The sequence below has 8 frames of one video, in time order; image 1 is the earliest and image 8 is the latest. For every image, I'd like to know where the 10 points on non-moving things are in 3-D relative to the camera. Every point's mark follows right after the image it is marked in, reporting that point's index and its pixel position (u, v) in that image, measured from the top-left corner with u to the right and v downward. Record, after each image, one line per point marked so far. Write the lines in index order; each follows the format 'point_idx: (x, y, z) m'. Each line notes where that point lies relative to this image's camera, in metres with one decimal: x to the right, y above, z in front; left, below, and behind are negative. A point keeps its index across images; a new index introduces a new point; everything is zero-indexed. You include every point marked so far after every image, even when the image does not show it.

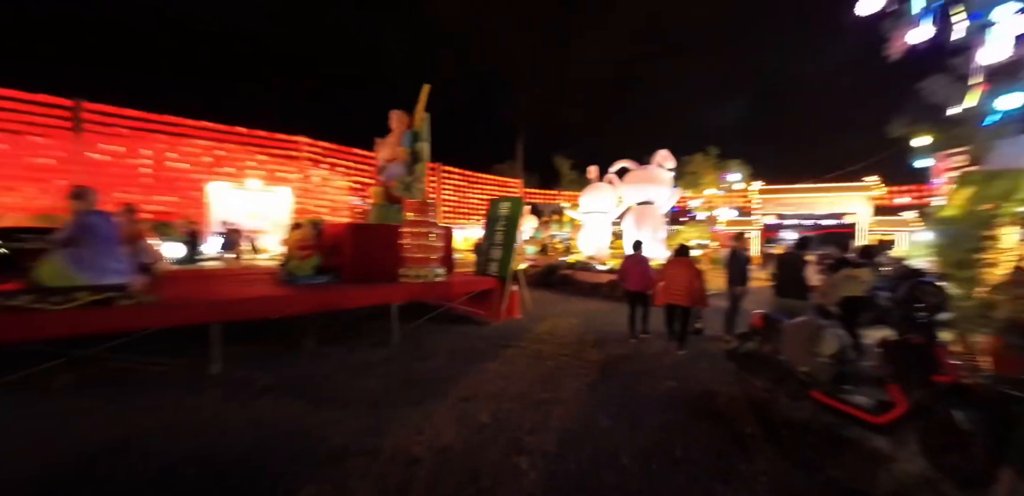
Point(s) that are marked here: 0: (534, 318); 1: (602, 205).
0: (+0.5, -1.5, +7.4) m
1: (+3.7, +1.7, +13.9) m
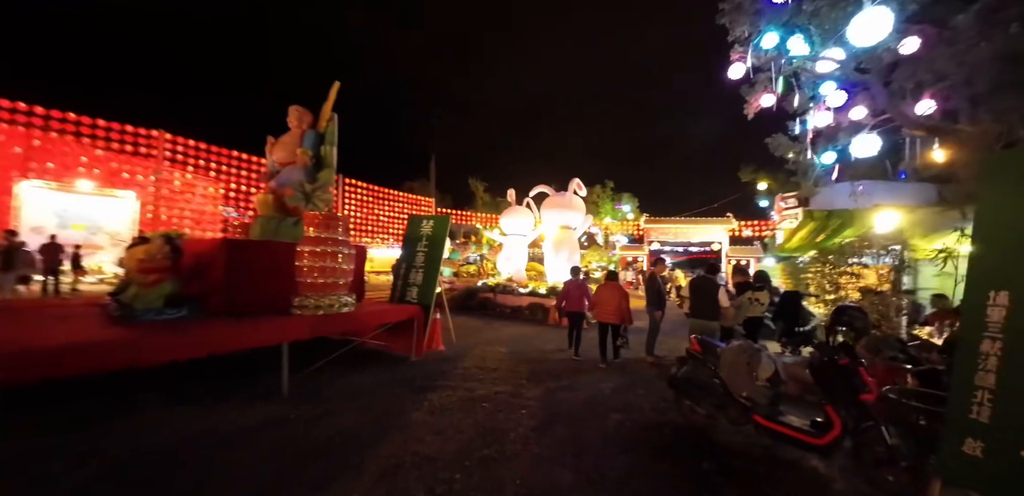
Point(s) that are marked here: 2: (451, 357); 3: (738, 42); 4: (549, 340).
0: (-1.0, -1.9, +6.7) m
1: (+0.4, +0.8, +14.0) m
2: (-1.1, -1.9, +5.9) m
3: (+8.2, +7.5, +13.0) m
4: (+0.9, -2.1, +7.9) m
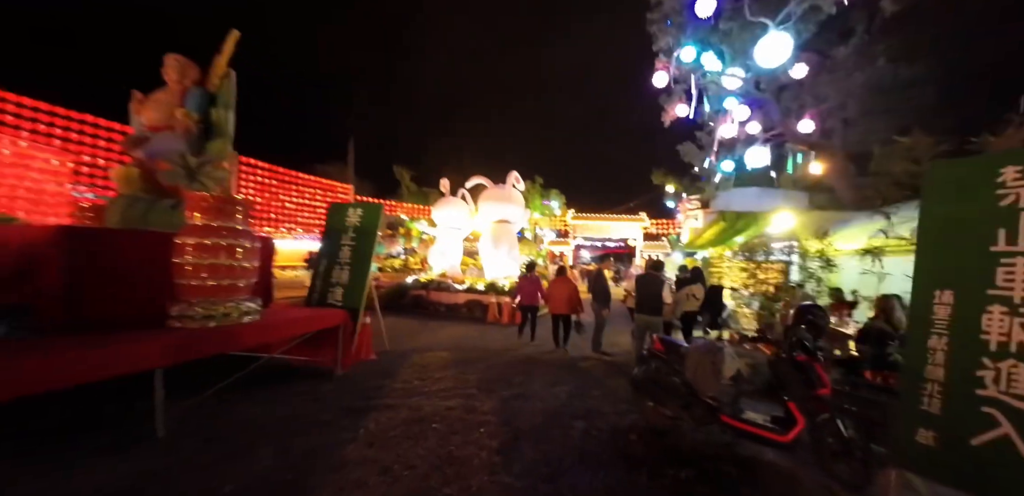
0: (-2.0, -1.8, +5.9) m
1: (-2.1, +1.0, +13.3) m
2: (-1.9, -1.8, +5.2) m
3: (+5.8, +7.6, +13.9) m
4: (-0.4, -1.9, +7.5) m
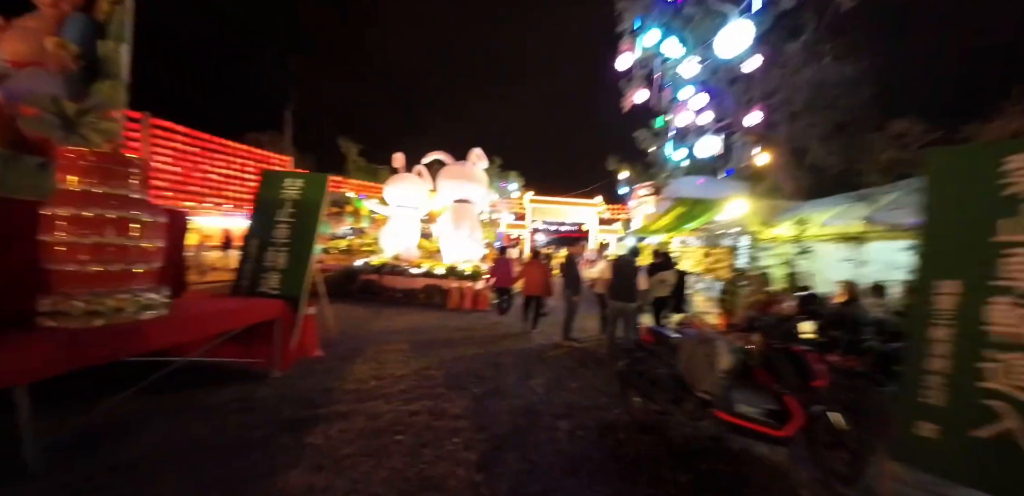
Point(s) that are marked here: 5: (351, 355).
0: (-2.5, -1.5, +5.2) m
1: (-3.5, +1.7, +12.4) m
2: (-2.3, -1.5, +4.5) m
3: (+4.4, +8.2, +13.7) m
4: (-1.1, -1.6, +7.0) m
5: (-2.2, -1.5, +5.0) m
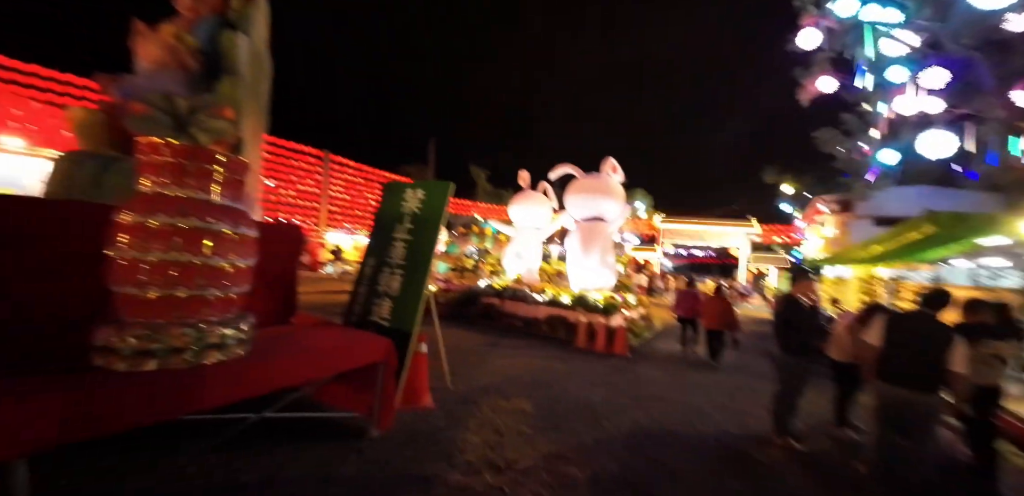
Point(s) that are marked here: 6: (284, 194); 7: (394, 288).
0: (-0.7, -1.8, +4.2) m
1: (+0.7, +0.9, +11.5) m
2: (-0.7, -1.7, +3.4) m
3: (+8.8, +7.2, +10.7) m
4: (+1.2, -2.0, +5.5) m
5: (-0.5, -1.8, +3.9) m
6: (-8.4, +2.0, +13.3) m
7: (-1.3, -0.4, +3.8) m
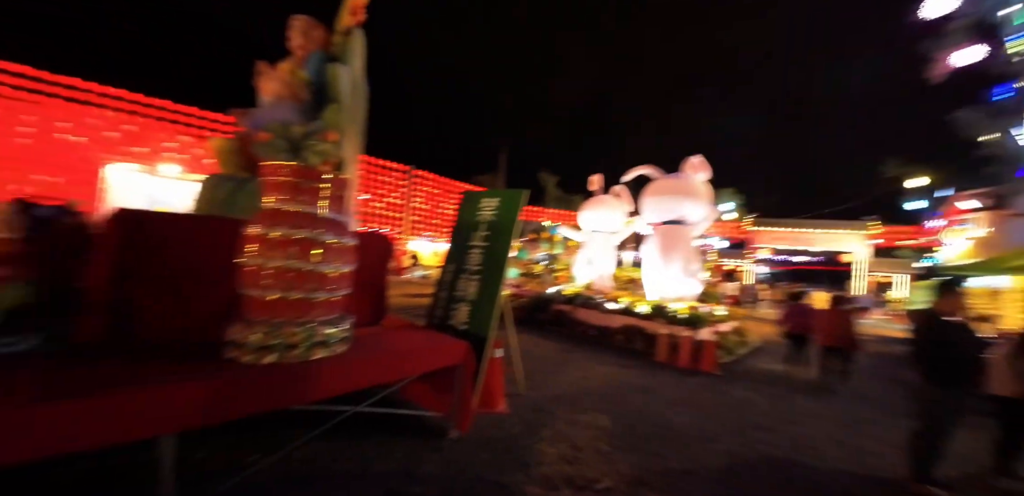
0: (+0.1, -1.8, +4.2) m
1: (+2.9, +0.7, +11.1) m
2: (0.0, -1.8, +3.4) m
3: (+10.7, +7.1, +8.8) m
4: (+2.2, -2.1, +5.0) m
5: (+0.3, -1.9, +3.9) m
6: (-5.7, +1.8, +14.7) m
7: (-0.5, -0.5, +3.9) m
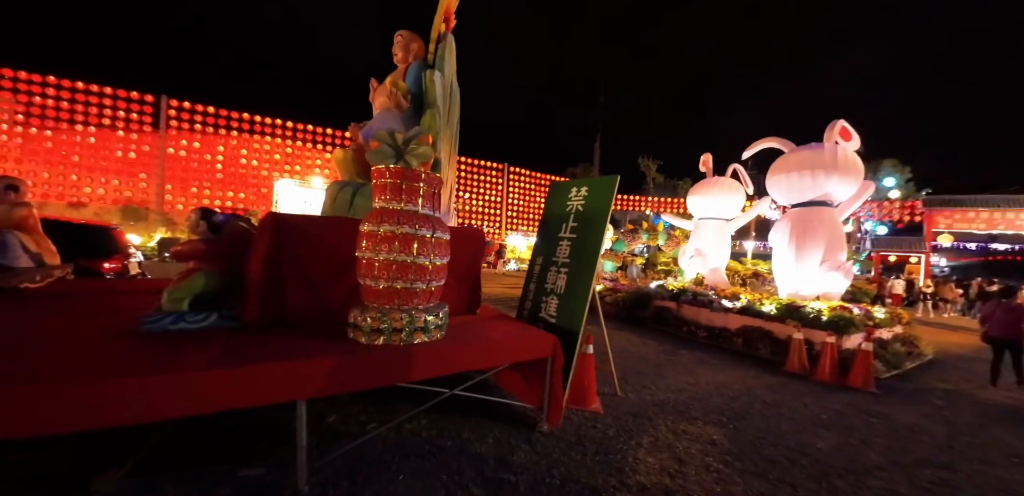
0: (+1.2, -1.7, +3.9) m
1: (+5.6, +1.0, +9.9) m
2: (+0.8, -1.7, +3.3) m
3: (+12.5, +7.4, +5.5) m
4: (+3.4, -1.9, +4.2) m
5: (+1.3, -1.8, +3.6) m
6: (-1.7, +2.0, +15.6) m
7: (+0.5, -0.4, +3.8) m
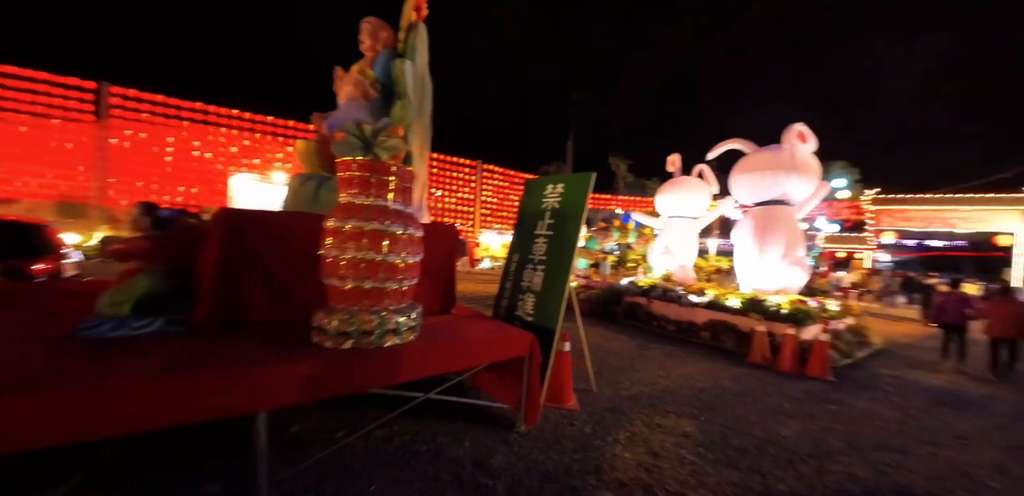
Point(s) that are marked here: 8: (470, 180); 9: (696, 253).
0: (+0.9, -1.7, +3.9) m
1: (+4.9, +1.1, +10.2) m
2: (+0.6, -1.7, +3.2) m
3: (+12.0, +7.5, +6.3) m
4: (+3.2, -1.9, +4.4) m
5: (+1.0, -1.7, +3.6) m
6: (-2.8, +2.0, +15.3) m
7: (+0.3, -0.4, +3.8) m
8: (-1.9, +3.1, +16.2) m
9: (+5.4, -0.1, +10.5) m
